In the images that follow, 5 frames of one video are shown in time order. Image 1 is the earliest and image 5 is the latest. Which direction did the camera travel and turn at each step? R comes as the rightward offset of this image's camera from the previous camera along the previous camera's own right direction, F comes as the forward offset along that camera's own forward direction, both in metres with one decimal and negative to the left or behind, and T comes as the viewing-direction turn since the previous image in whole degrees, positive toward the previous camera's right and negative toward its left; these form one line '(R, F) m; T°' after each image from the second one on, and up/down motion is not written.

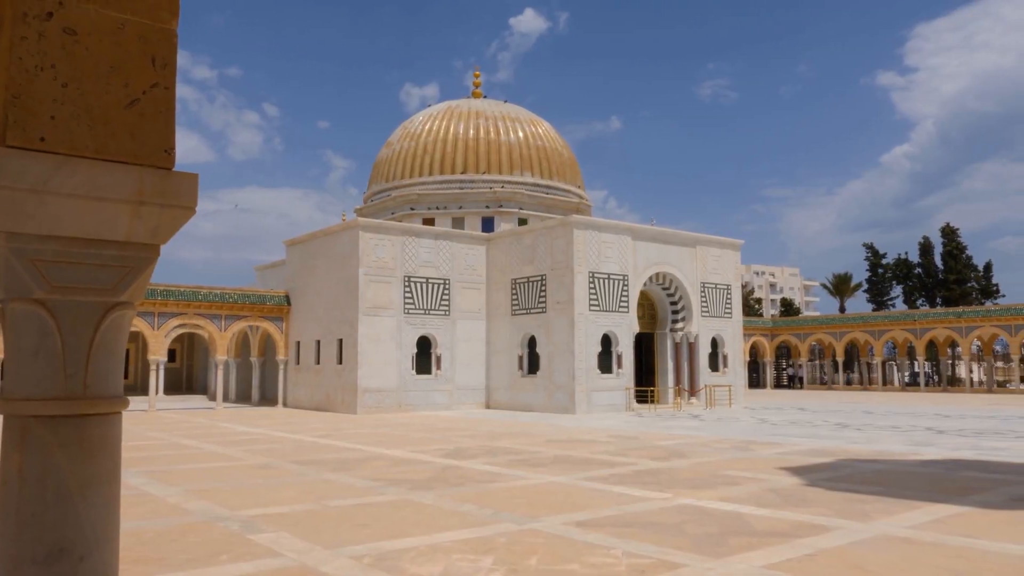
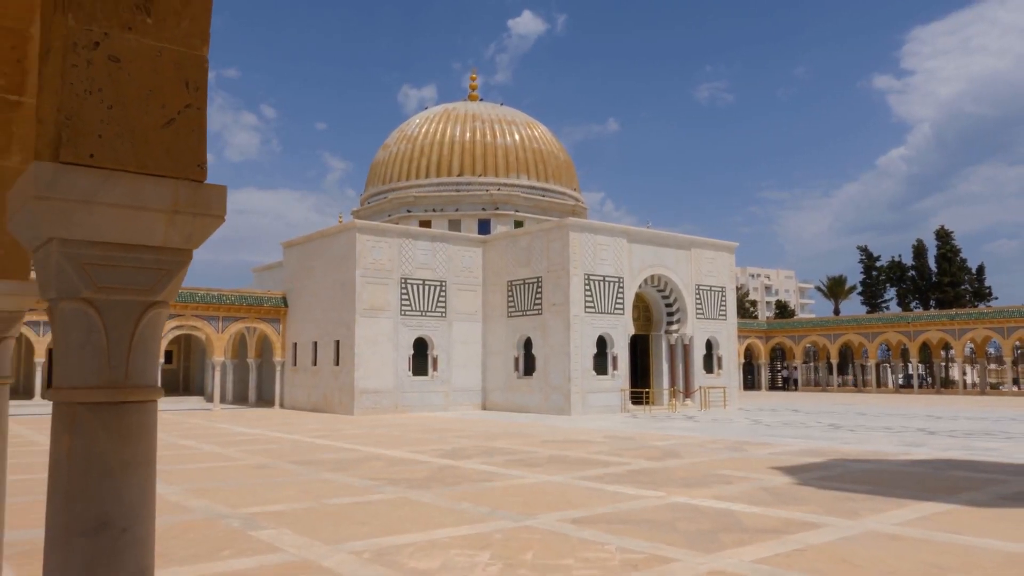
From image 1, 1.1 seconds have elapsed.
(0.0, -0.1) m; 0°
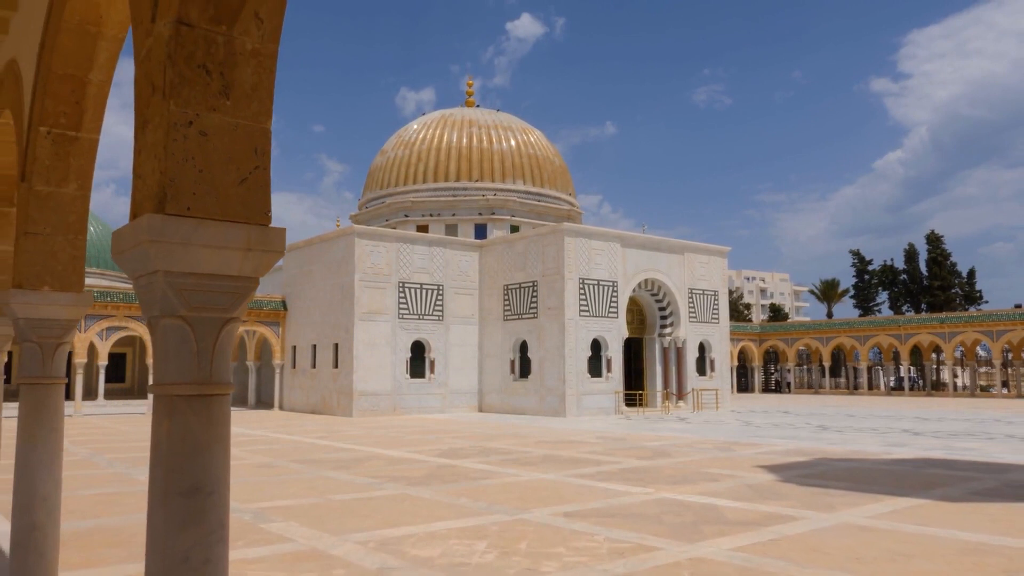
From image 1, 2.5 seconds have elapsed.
(0.0, -0.4) m; 0°
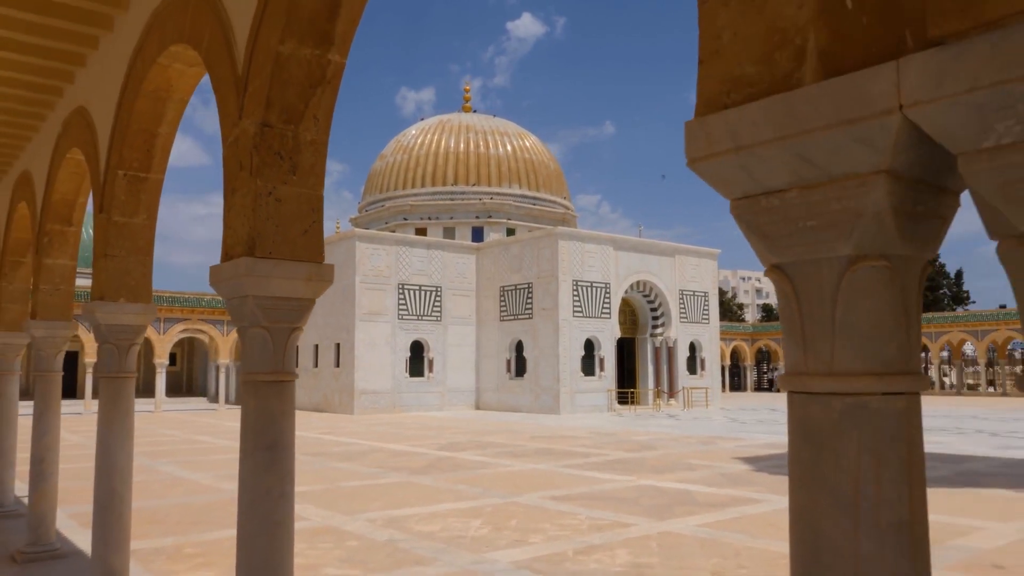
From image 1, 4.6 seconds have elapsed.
(+0.1, -0.8) m; 0°
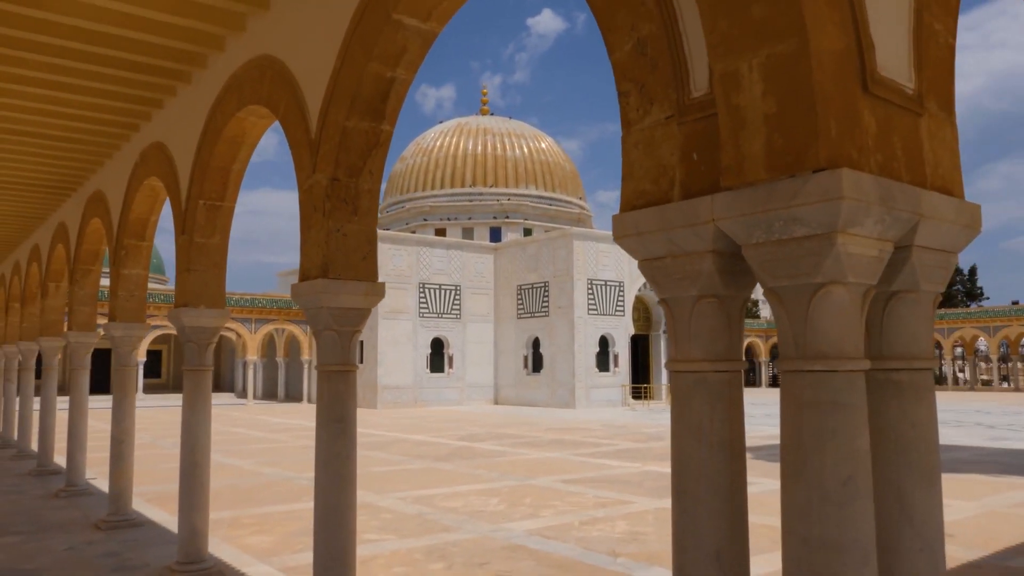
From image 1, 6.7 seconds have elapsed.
(0.0, -0.8) m; -1°
